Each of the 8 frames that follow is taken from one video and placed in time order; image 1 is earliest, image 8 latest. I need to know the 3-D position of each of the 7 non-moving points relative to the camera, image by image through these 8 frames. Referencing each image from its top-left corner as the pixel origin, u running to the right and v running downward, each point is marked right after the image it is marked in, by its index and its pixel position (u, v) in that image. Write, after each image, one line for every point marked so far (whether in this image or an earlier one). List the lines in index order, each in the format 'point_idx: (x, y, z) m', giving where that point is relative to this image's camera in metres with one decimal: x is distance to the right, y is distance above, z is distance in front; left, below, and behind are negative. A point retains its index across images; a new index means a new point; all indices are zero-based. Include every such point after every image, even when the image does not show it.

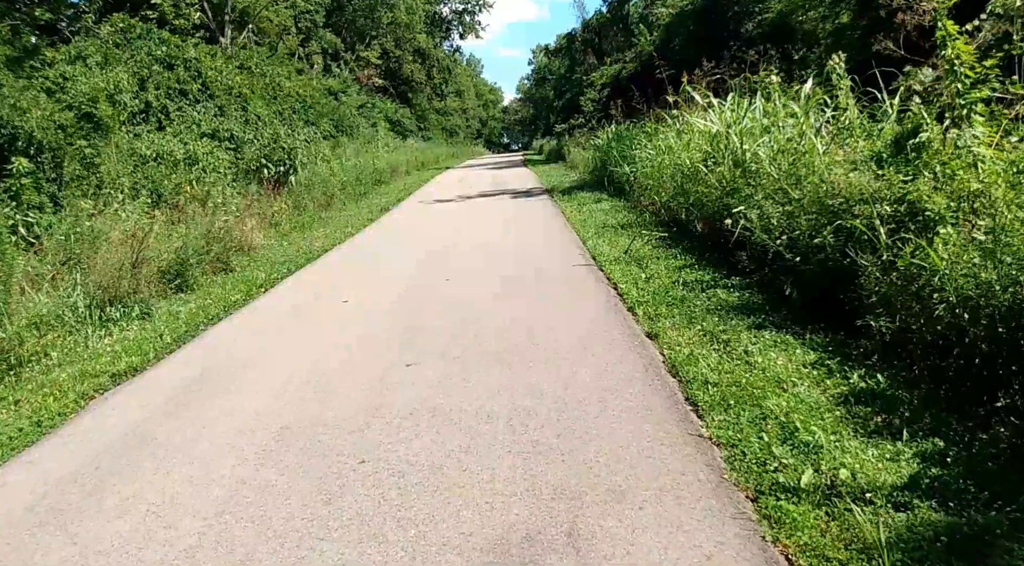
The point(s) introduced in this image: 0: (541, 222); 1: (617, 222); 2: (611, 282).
0: (+0.6, +1.4, +14.4) m
1: (+1.8, +1.0, +11.5) m
2: (+1.0, 0.0, +7.4) m
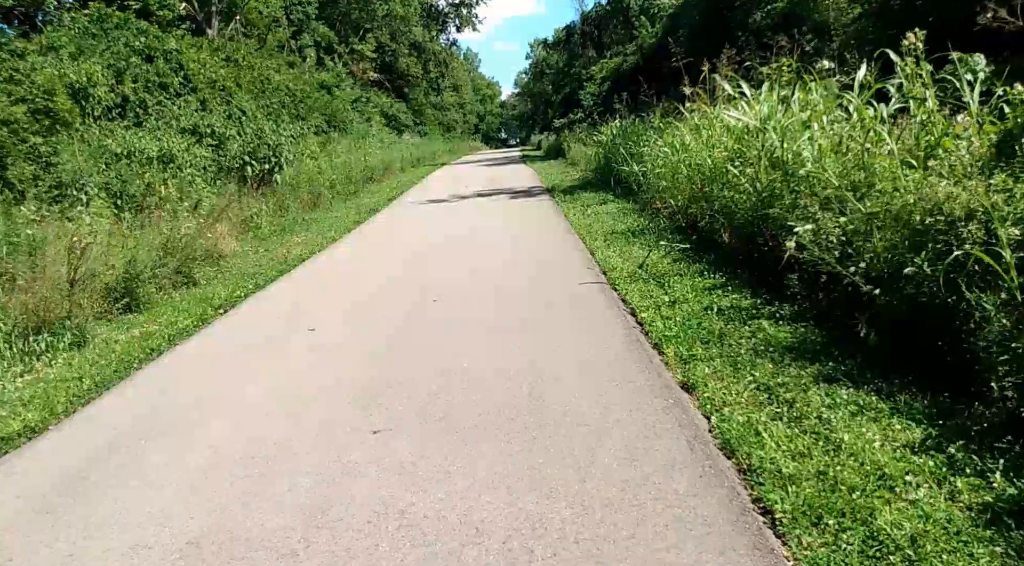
0: (+0.5, +1.3, +13.3) m
1: (+1.8, +0.8, +10.4) m
2: (+1.0, -0.2, +6.3) m
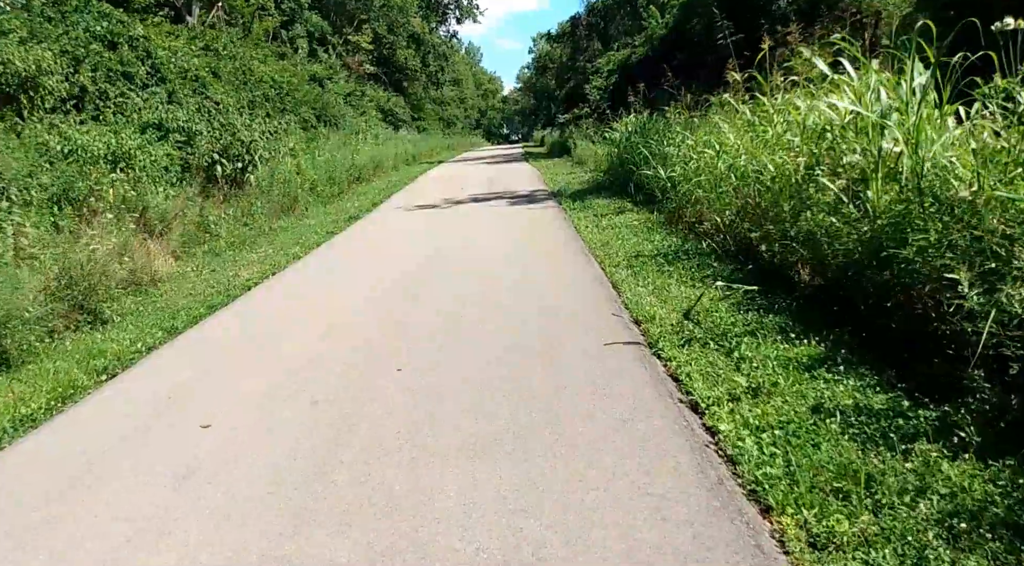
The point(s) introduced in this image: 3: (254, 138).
0: (+0.5, +0.9, +11.2) m
1: (+1.8, +0.4, +8.3) m
2: (+1.0, -0.6, +4.2) m
3: (-7.2, +4.0, +19.3) m
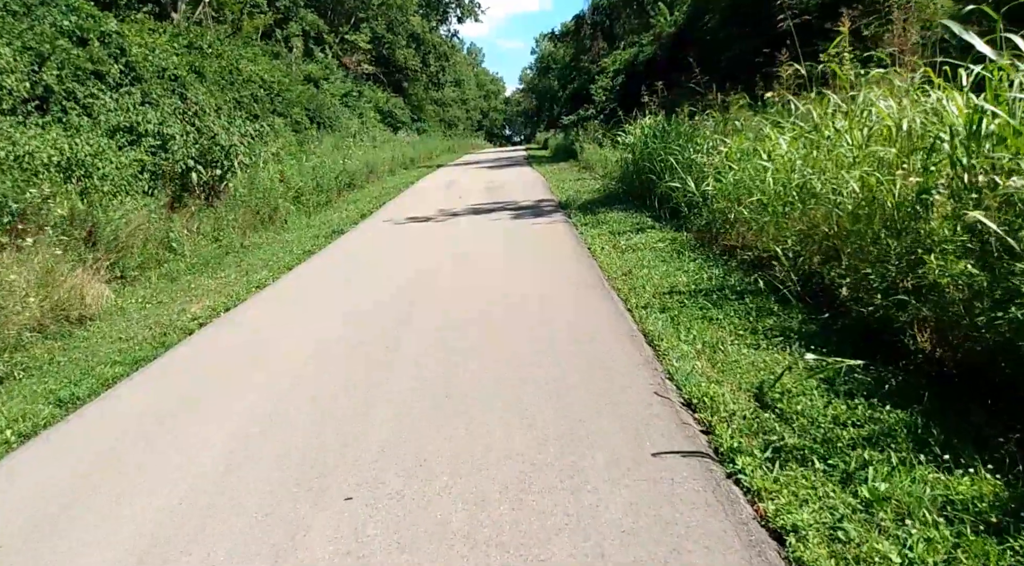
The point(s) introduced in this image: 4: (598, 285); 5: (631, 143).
0: (+0.6, +0.5, +9.7) m
1: (+1.8, 0.0, +6.8) m
2: (+1.0, -1.0, +2.7) m
3: (-7.2, +3.6, +17.8) m
4: (+0.9, 0.0, +7.3) m
5: (+2.4, +2.9, +14.4) m
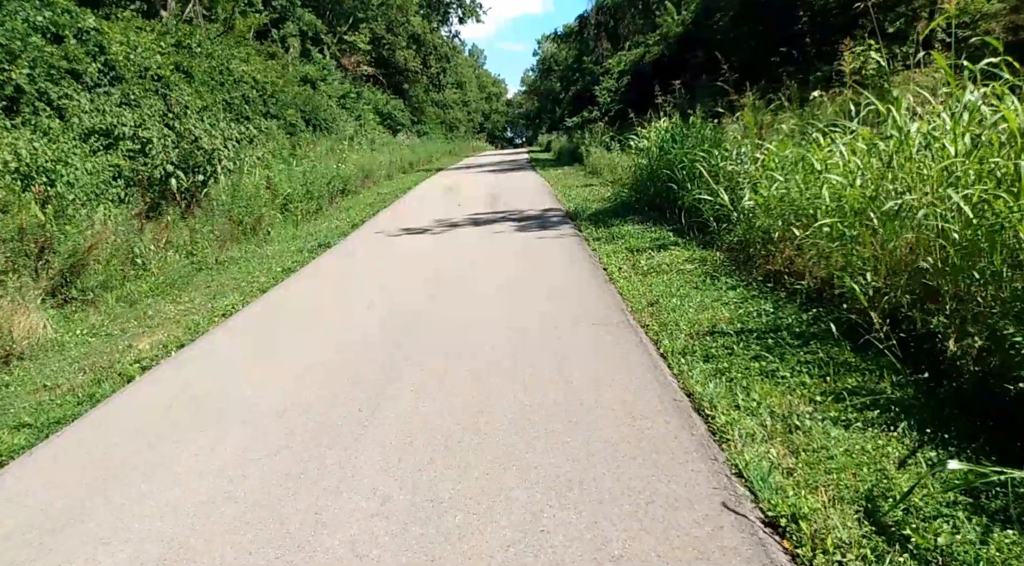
0: (+0.6, +0.2, +8.5) m
1: (+1.8, -0.3, +5.6) m
2: (+1.1, -1.3, +1.5) m
3: (-7.1, +3.3, +16.7) m
4: (+1.0, -0.3, +6.2) m
5: (+2.5, +2.6, +13.2) m
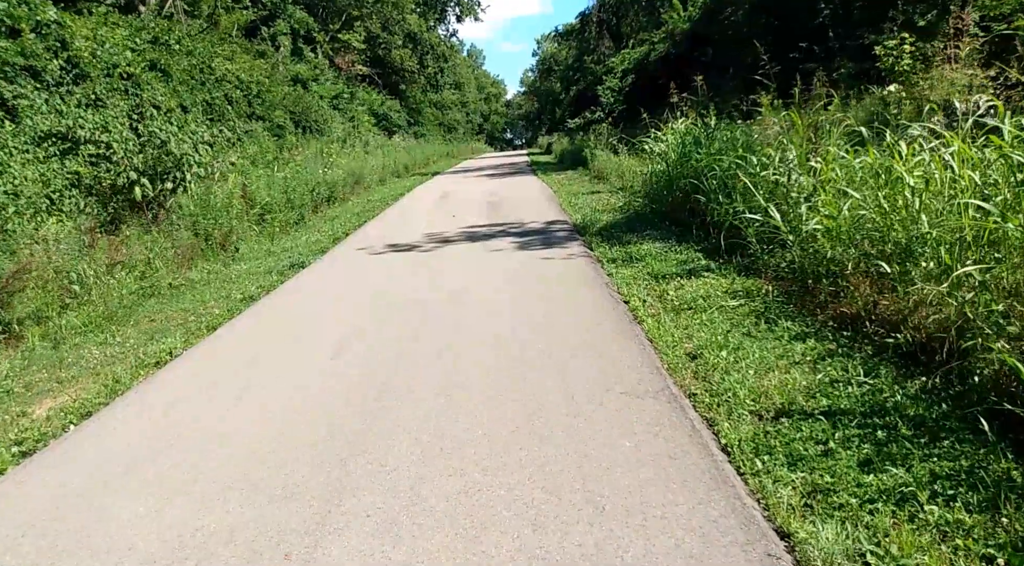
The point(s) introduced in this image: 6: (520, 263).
0: (+0.7, -0.2, +7.0) m
1: (+1.9, -0.6, +4.1) m
2: (+1.1, -1.6, 0.0) m
3: (-7.1, +2.9, +15.2) m
4: (+1.0, -0.6, +4.7) m
5: (+2.5, +2.2, +11.7) m
6: (+0.1, +0.3, +9.4) m
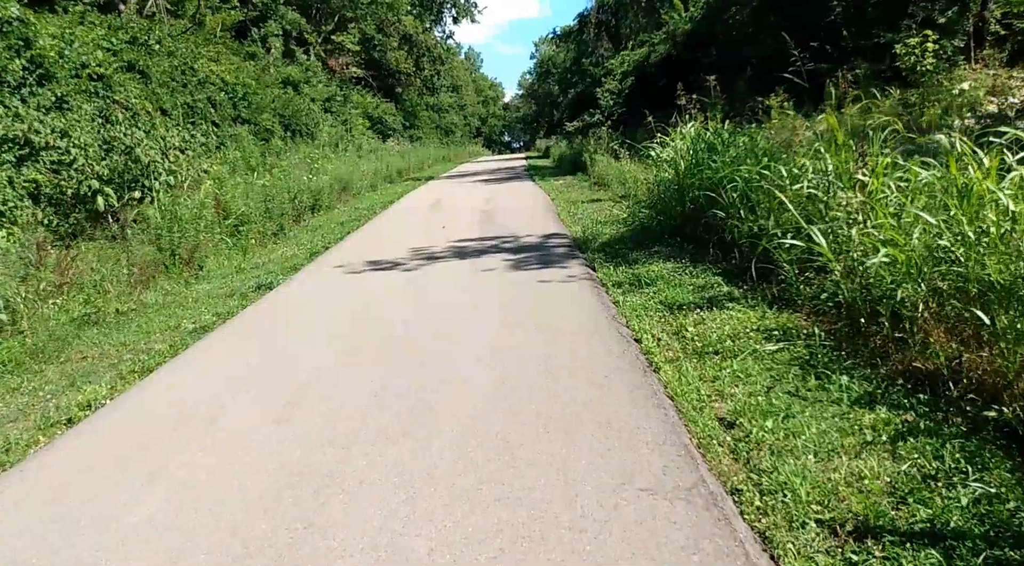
0: (+0.6, -0.5, +6.0) m
1: (+1.8, -0.9, +3.1) m
2: (+1.0, -1.9, -1.1) m
3: (-7.2, +2.6, +14.1) m
4: (+0.9, -0.9, +3.6) m
5: (+2.4, +1.9, +10.7) m
6: (0.0, 0.0, +8.4) m
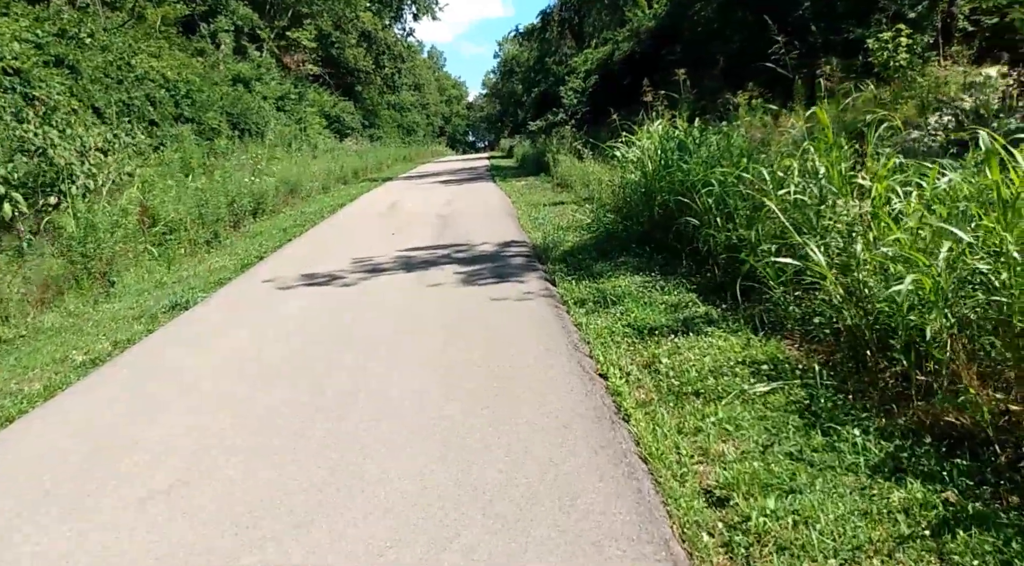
0: (+0.2, -0.7, +5.0) m
1: (+1.5, -1.1, +2.2) m
2: (+1.0, -2.1, -1.9) m
3: (-8.0, +2.3, +12.8) m
4: (+0.6, -1.1, +2.7) m
5: (+1.7, +1.8, +9.8) m
6: (-0.5, -0.2, +7.4) m
